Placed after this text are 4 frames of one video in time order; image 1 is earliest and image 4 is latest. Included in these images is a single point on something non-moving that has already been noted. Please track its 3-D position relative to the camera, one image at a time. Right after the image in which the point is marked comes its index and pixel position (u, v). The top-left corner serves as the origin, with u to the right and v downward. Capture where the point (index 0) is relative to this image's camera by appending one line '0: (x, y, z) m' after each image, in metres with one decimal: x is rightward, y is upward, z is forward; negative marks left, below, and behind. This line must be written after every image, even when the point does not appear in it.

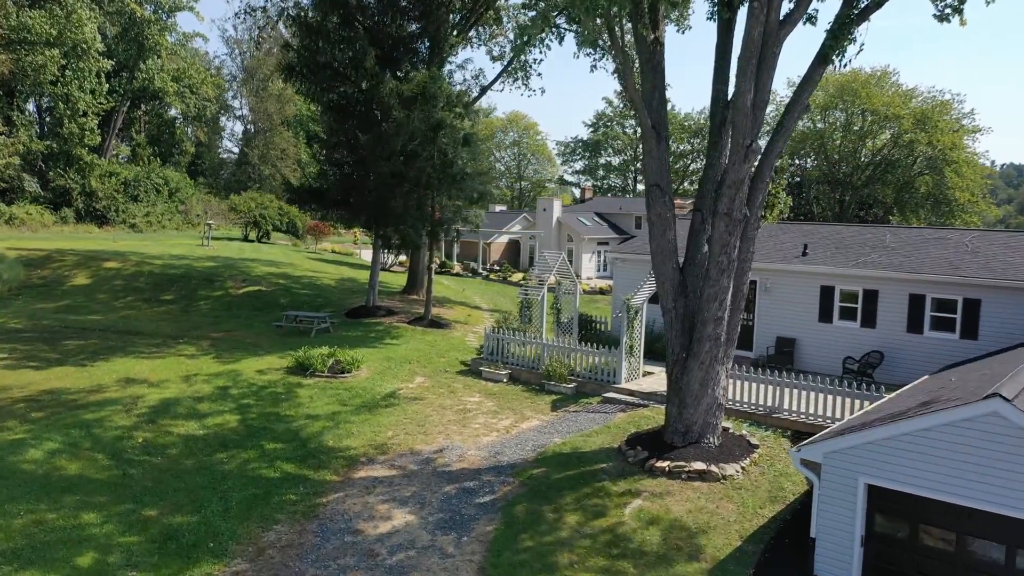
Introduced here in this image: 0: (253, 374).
0: (-4.2, -1.4, +16.7) m
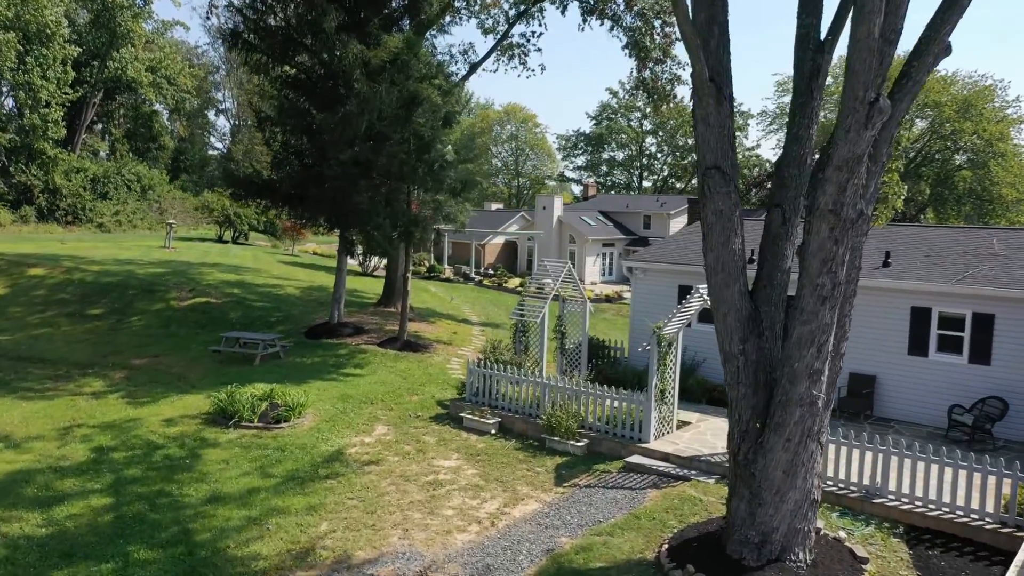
0: (-4.3, -1.7, +12.5) m
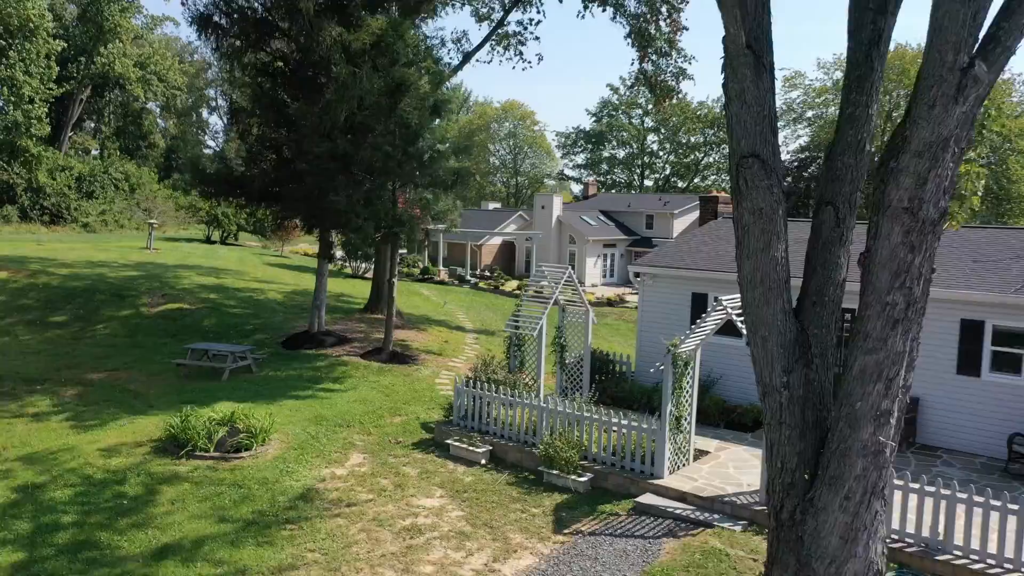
0: (-4.4, -1.8, +10.9) m
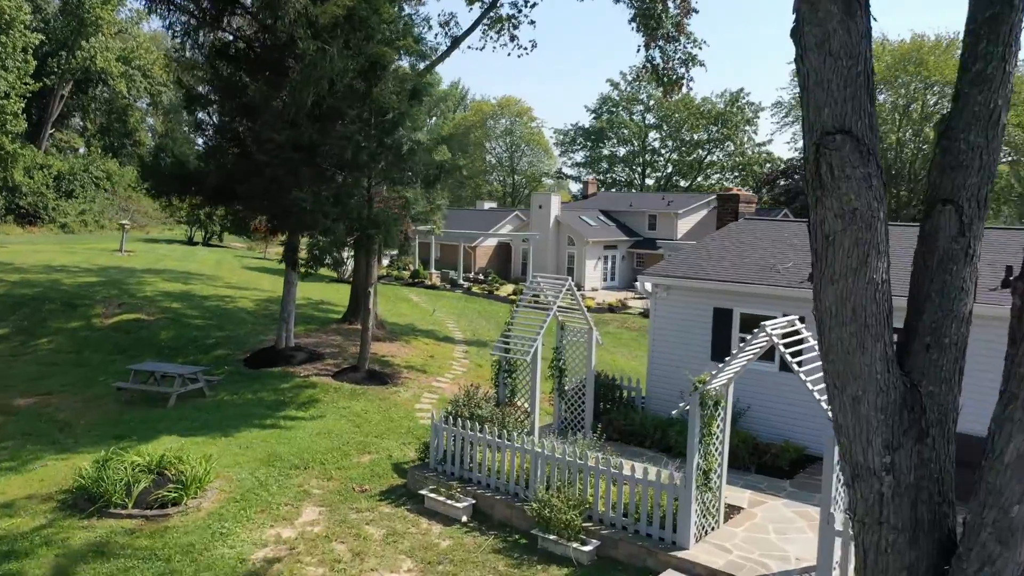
0: (-4.5, -1.9, +8.9) m
